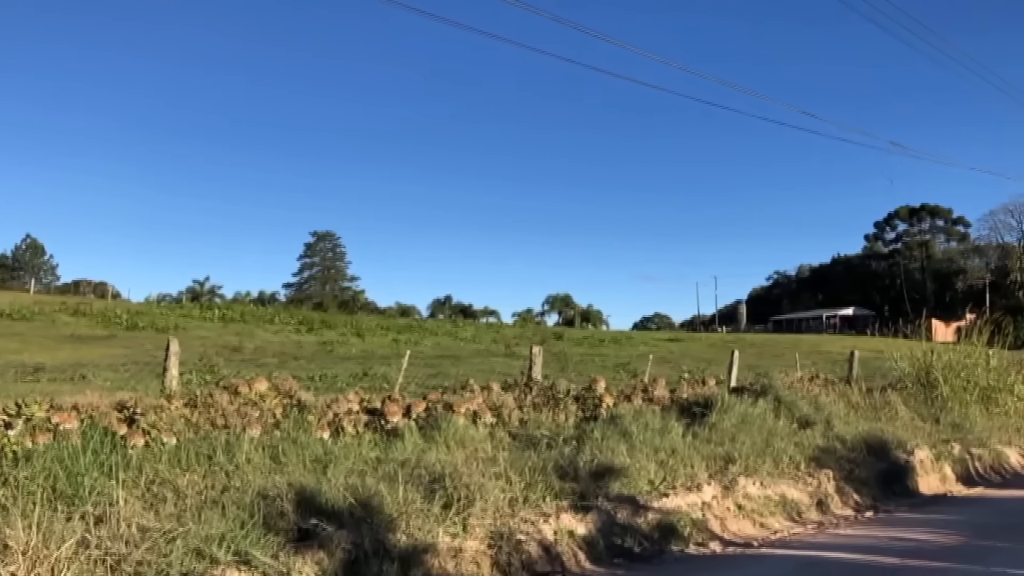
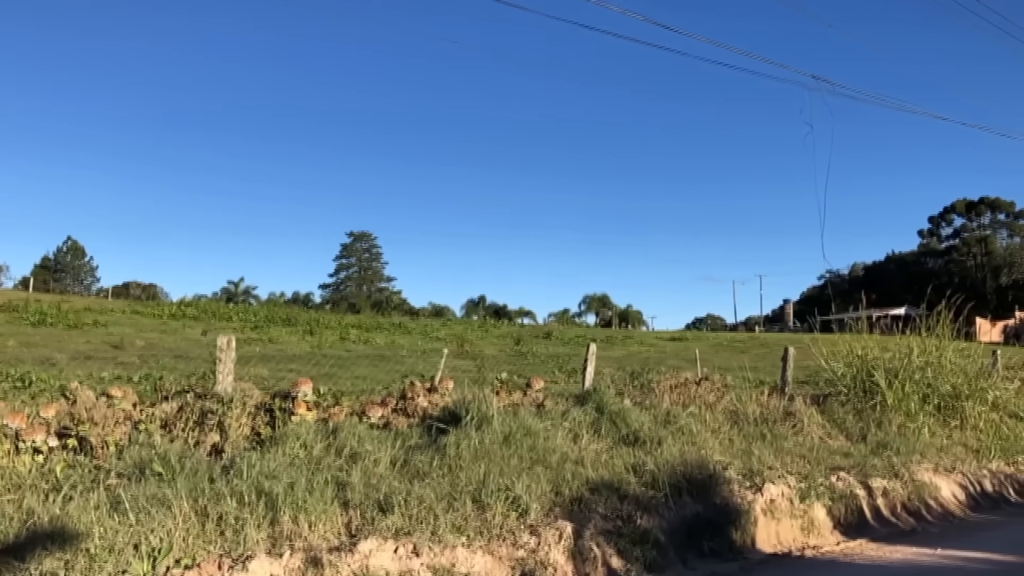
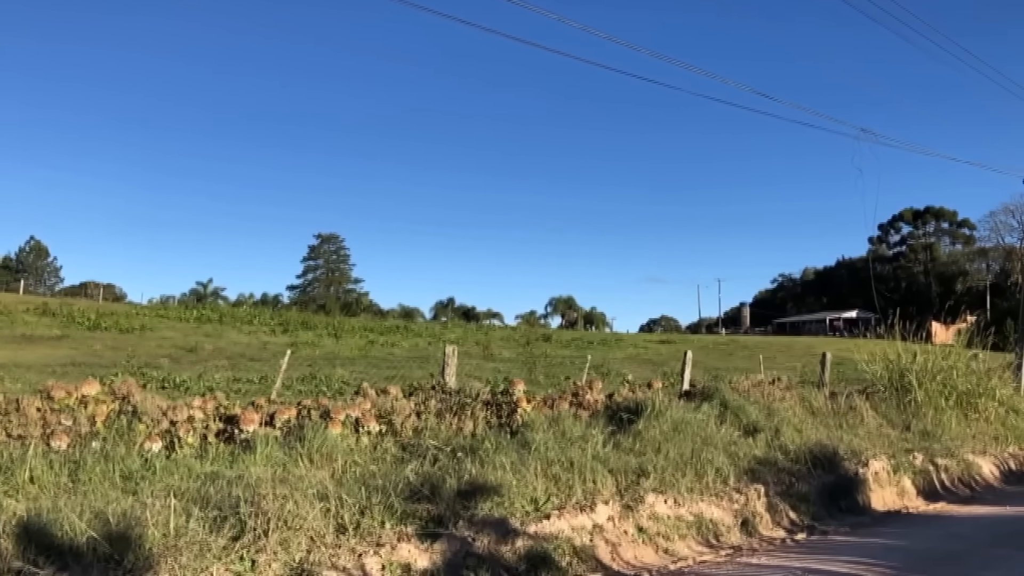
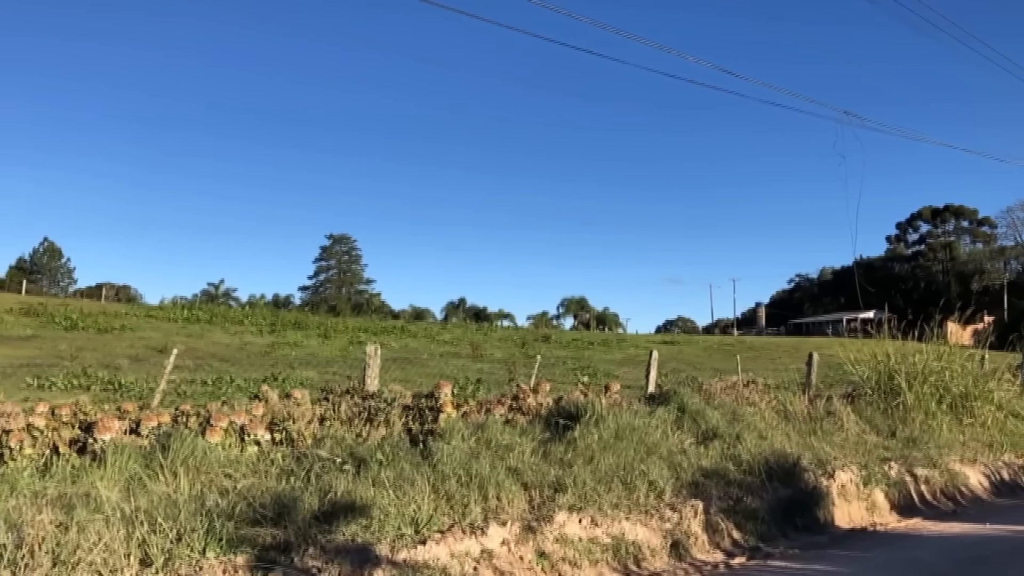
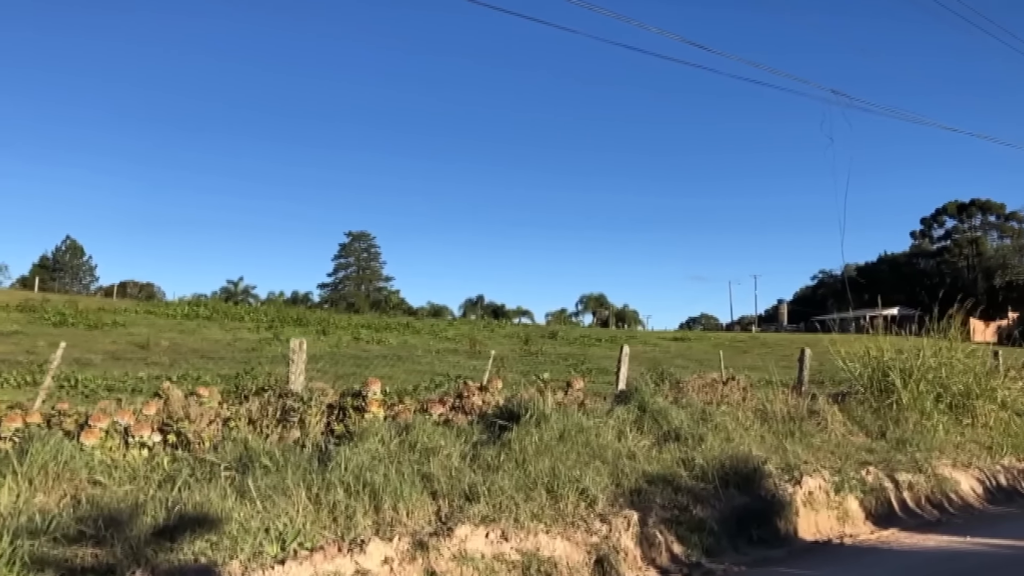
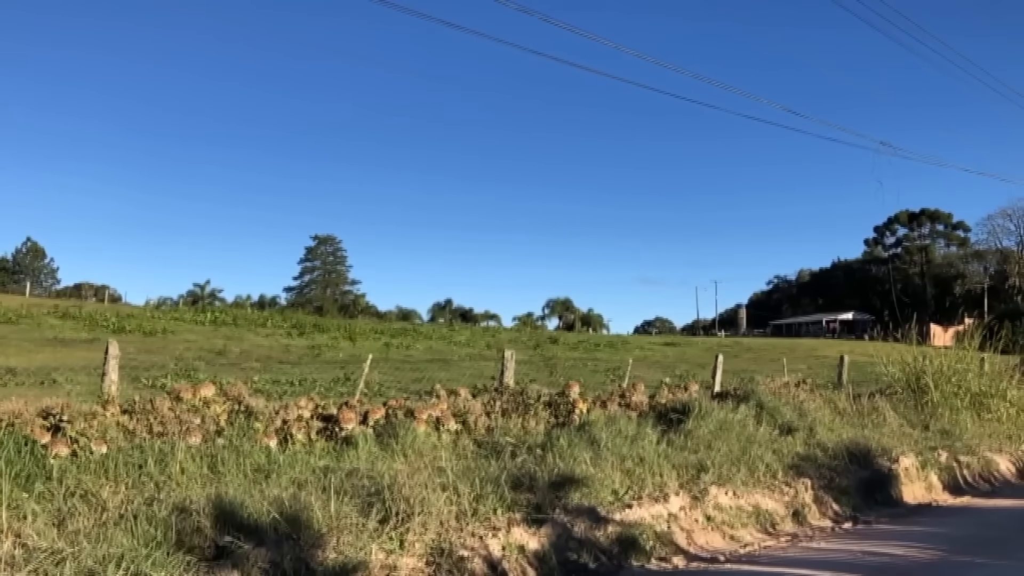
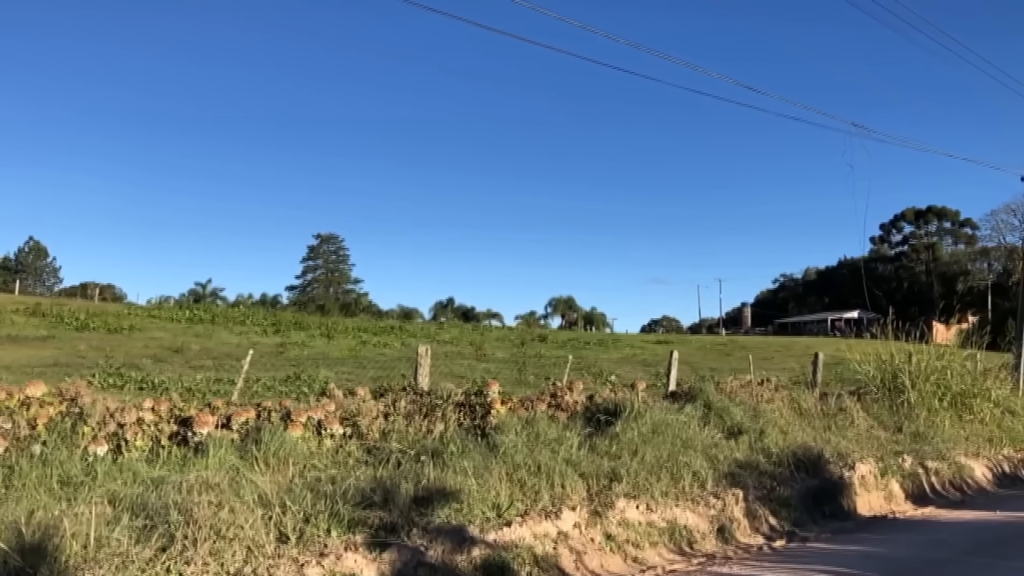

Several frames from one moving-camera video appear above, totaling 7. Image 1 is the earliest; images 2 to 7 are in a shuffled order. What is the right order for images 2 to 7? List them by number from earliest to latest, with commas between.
6, 3, 7, 4, 5, 2
